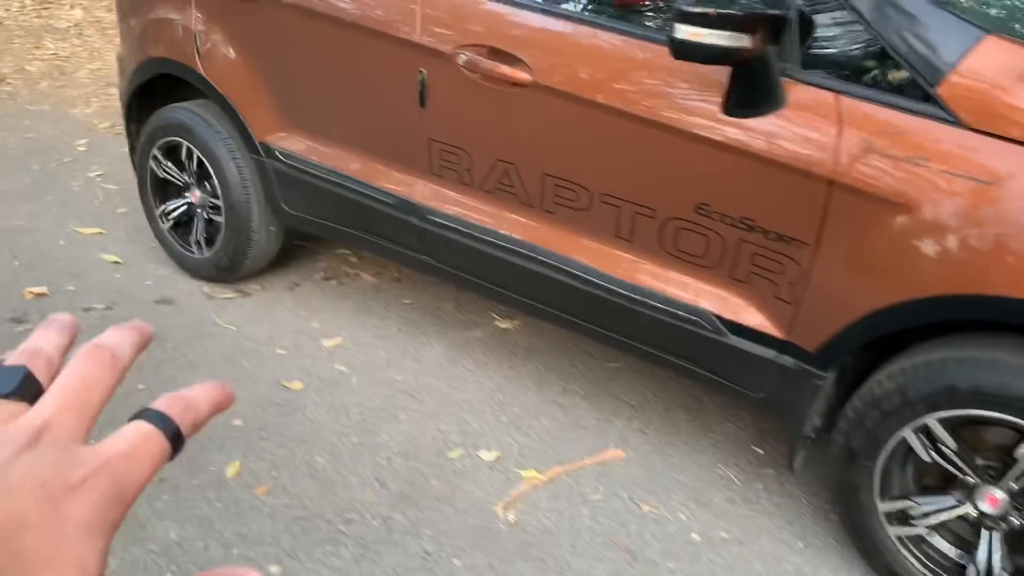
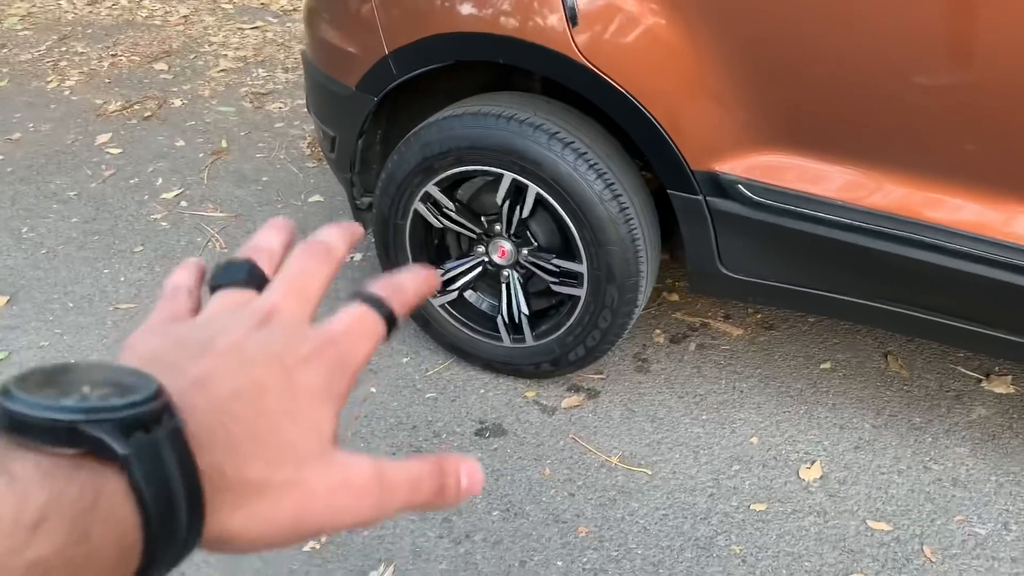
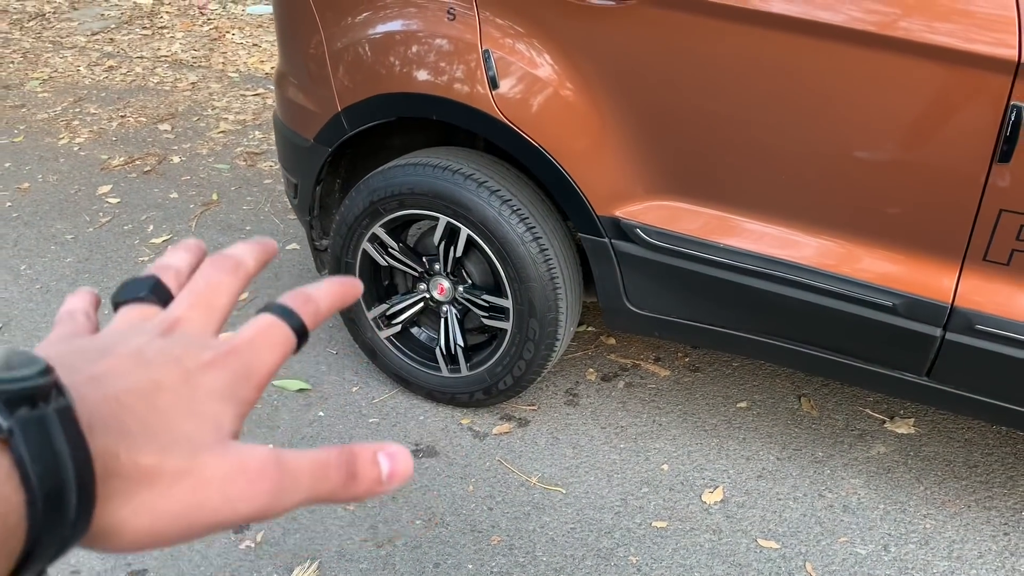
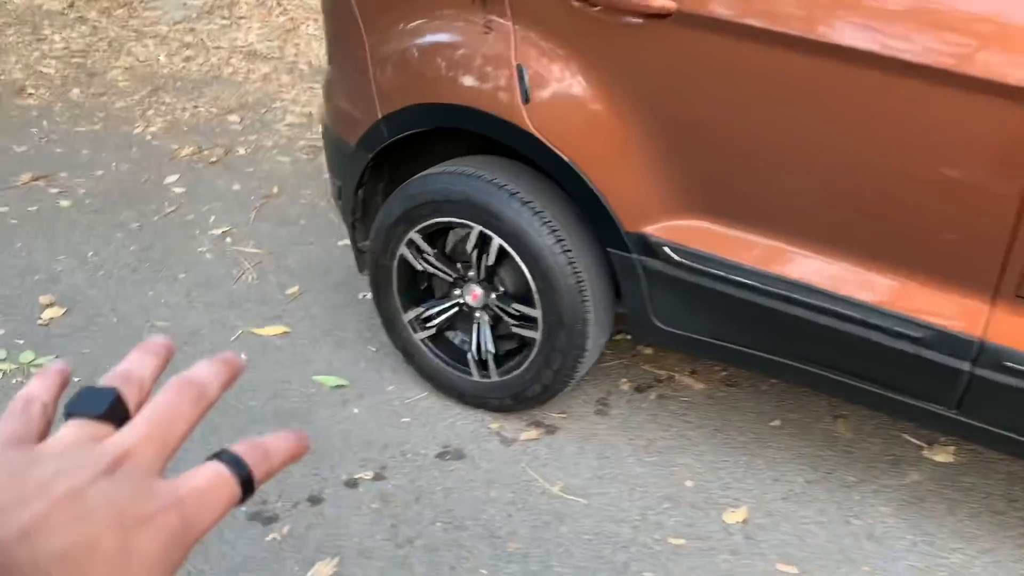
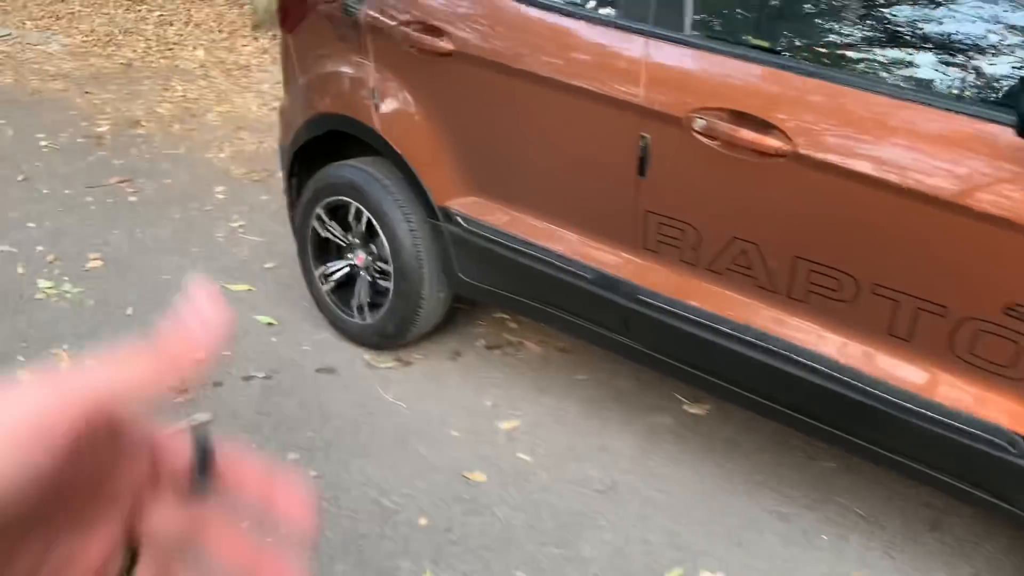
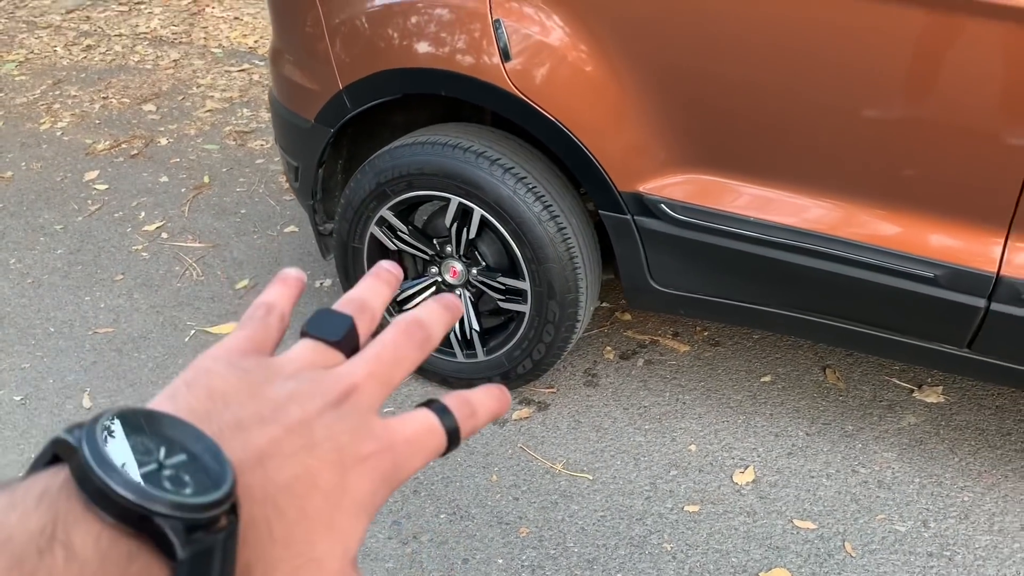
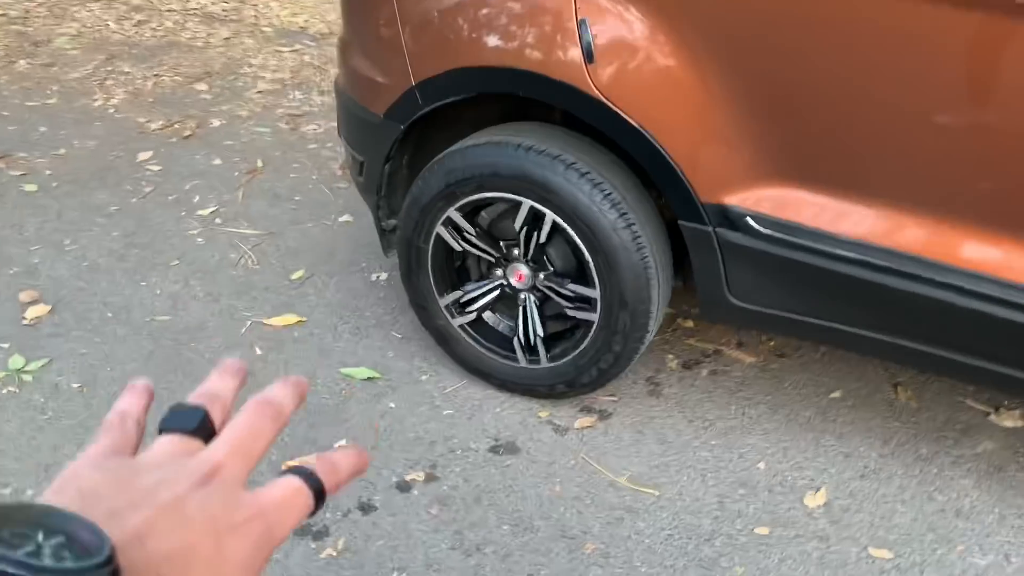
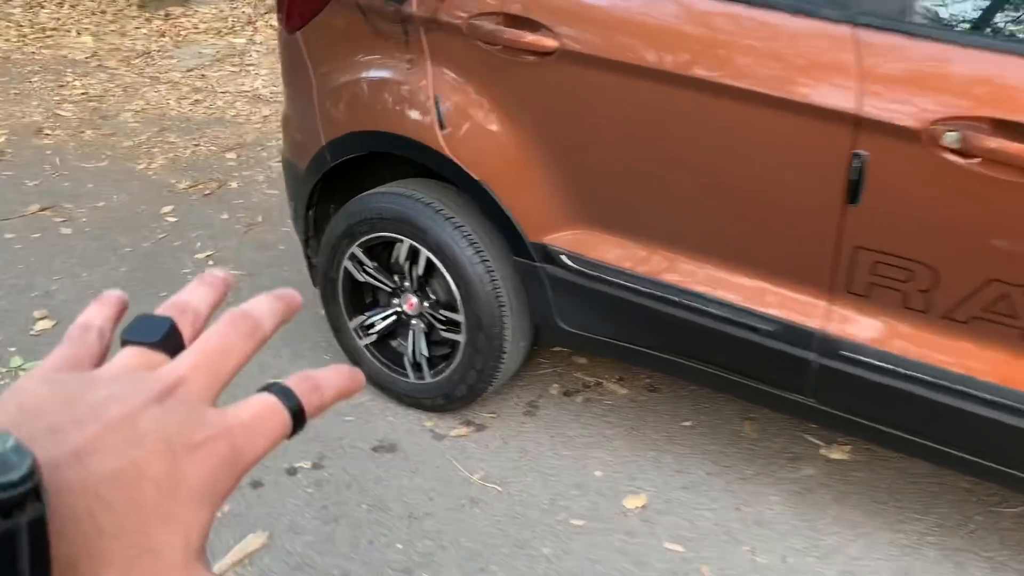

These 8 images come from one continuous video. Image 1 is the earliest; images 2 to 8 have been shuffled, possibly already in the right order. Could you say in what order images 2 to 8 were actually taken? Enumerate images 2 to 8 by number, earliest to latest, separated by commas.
5, 8, 4, 7, 2, 6, 3
